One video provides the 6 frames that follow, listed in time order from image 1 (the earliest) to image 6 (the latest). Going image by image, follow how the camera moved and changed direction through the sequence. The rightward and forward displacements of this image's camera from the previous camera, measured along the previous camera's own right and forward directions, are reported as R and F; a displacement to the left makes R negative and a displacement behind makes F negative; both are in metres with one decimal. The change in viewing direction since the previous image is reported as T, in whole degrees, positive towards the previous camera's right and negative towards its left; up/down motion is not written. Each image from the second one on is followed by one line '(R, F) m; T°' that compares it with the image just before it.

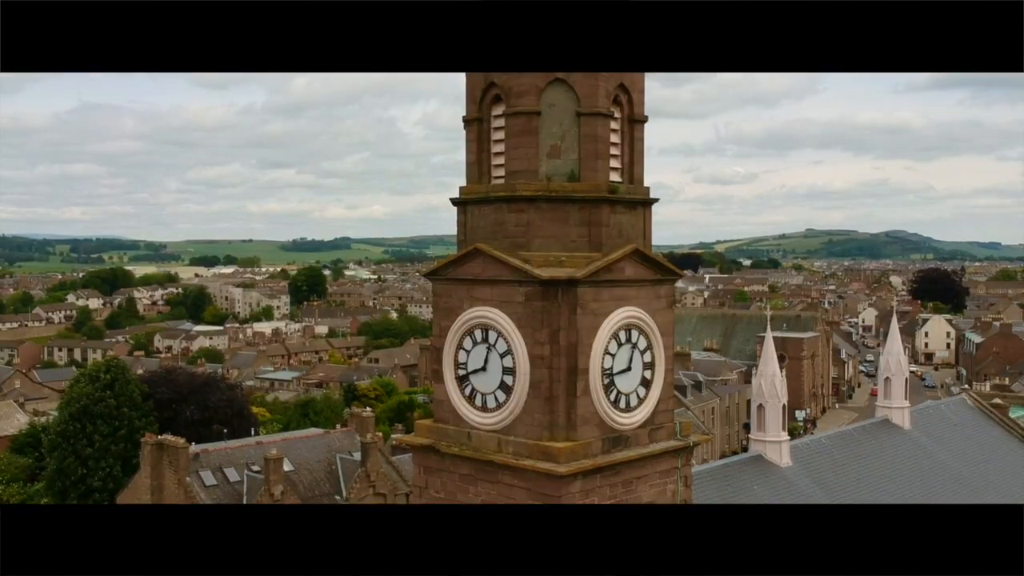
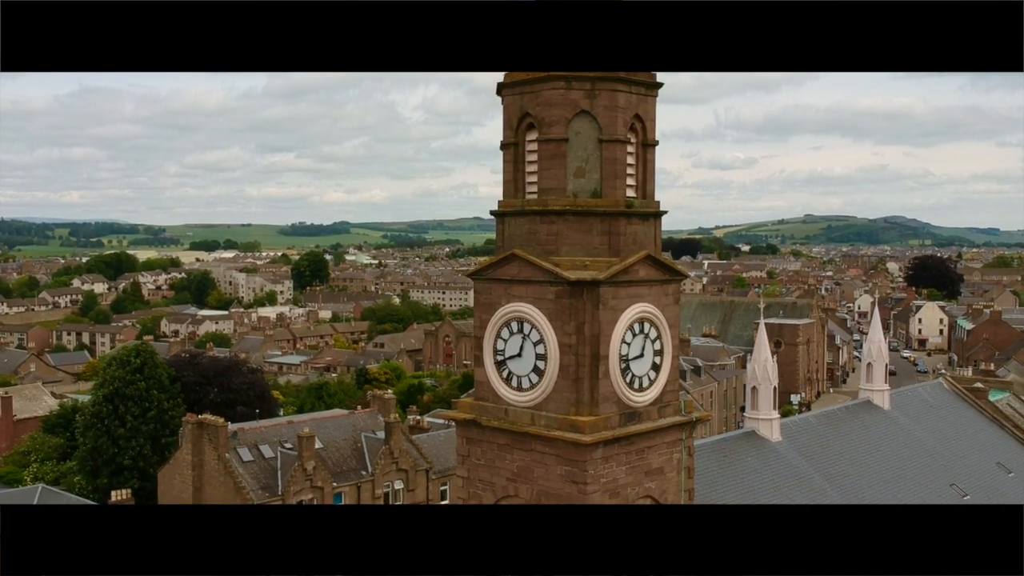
(-0.1, -0.5) m; 0°
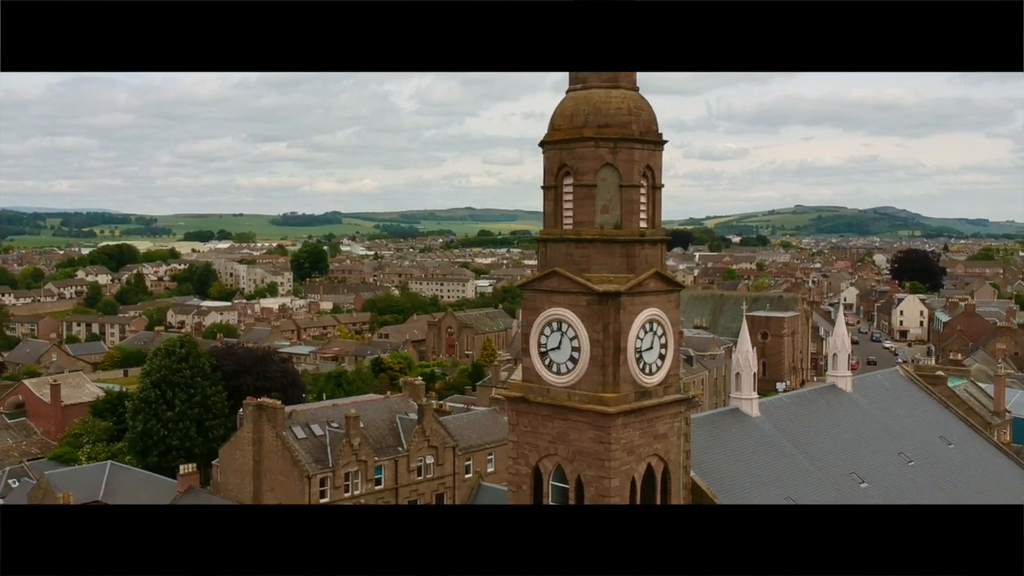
(-0.2, -1.0) m; +1°
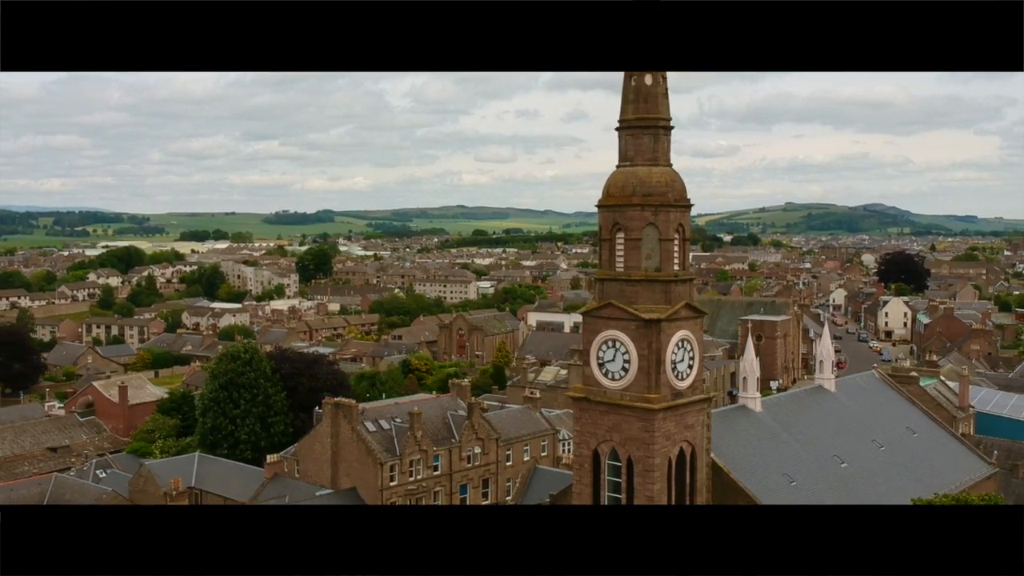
(-0.4, -1.3) m; +1°
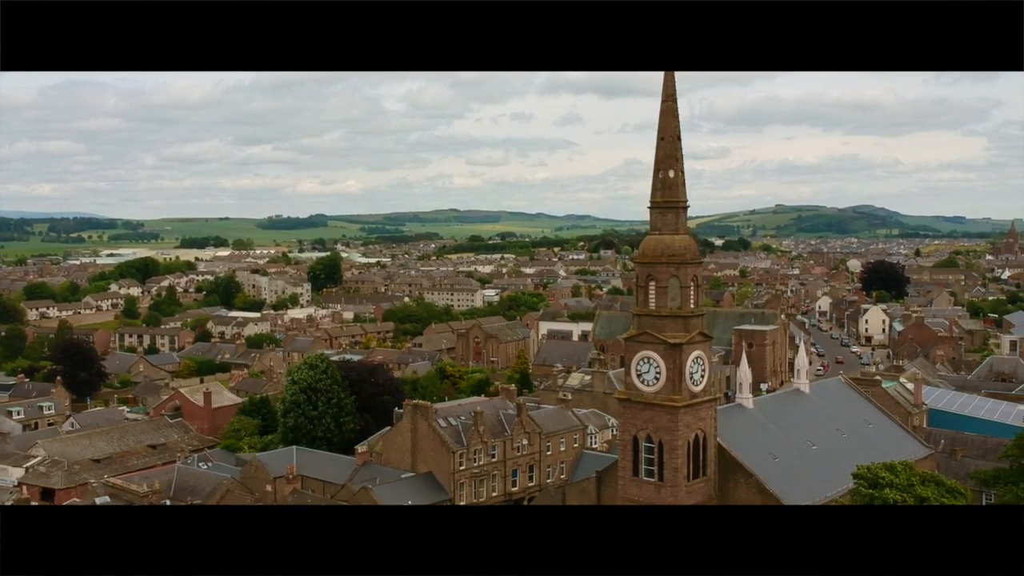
(-0.6, -2.2) m; +1°
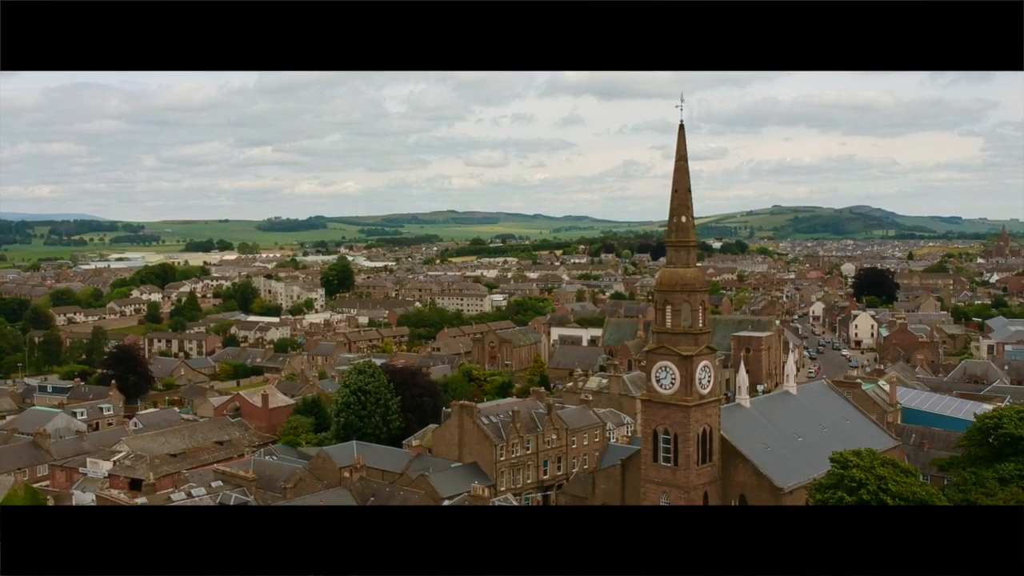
(-0.5, -1.9) m; 0°
